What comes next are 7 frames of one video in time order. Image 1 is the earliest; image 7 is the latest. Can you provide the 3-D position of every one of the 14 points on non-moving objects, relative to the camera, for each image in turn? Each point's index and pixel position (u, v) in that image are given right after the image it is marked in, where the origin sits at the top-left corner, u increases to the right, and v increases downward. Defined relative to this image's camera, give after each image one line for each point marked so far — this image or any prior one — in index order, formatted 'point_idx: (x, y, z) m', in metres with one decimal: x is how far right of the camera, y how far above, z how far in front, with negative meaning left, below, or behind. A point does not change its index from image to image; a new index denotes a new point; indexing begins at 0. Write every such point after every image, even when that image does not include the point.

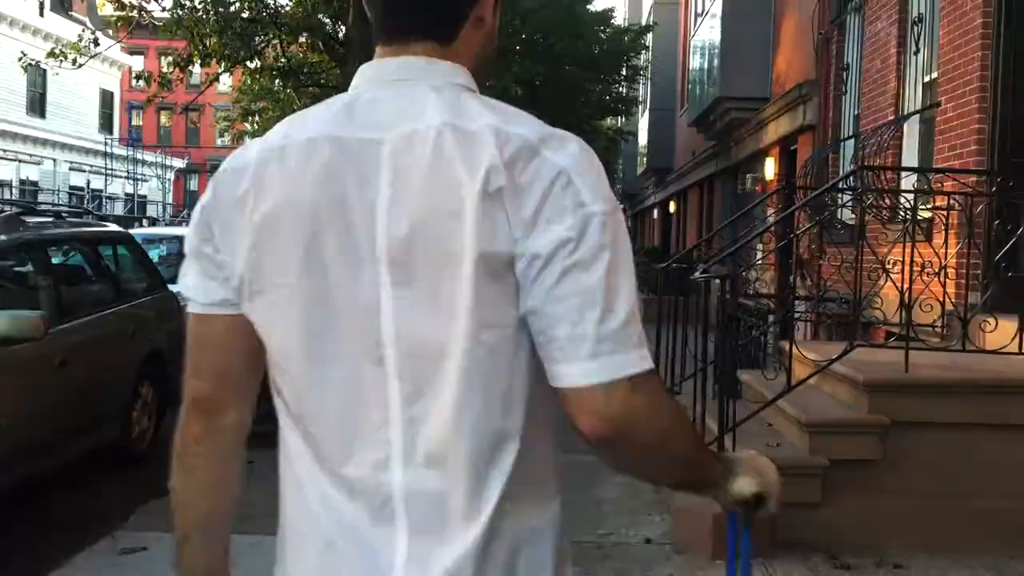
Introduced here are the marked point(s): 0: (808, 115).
0: (+3.2, +1.9, +10.3) m
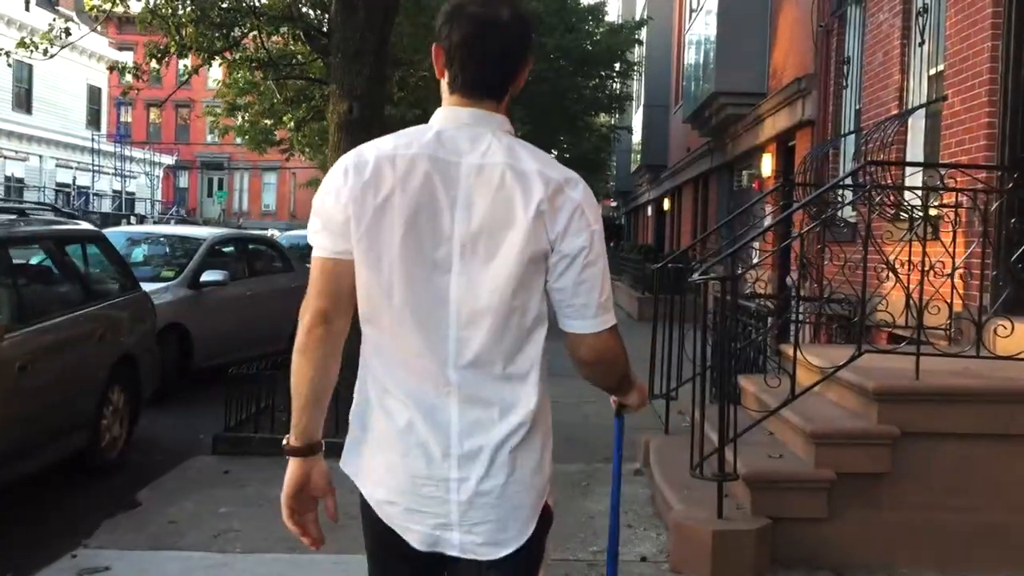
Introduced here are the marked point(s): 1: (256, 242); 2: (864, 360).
0: (+3.1, +1.9, +10.0) m
1: (-2.9, +0.5, +10.6) m
2: (+1.8, -0.4, +5.0) m
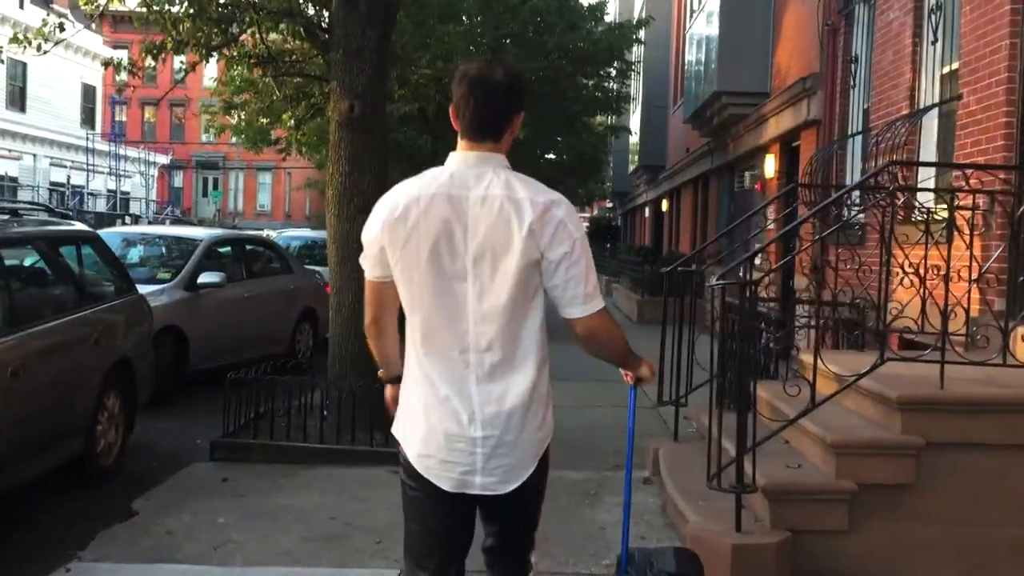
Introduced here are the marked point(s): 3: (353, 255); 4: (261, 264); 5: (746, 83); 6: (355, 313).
0: (+3.1, +1.8, +9.9) m
1: (-2.8, +0.5, +10.5) m
2: (+1.9, -0.4, +4.8) m
3: (-1.2, +0.2, +6.8) m
4: (-2.7, +0.3, +10.4) m
5: (+3.1, +2.7, +12.5) m
6: (-1.1, -0.2, +6.8) m
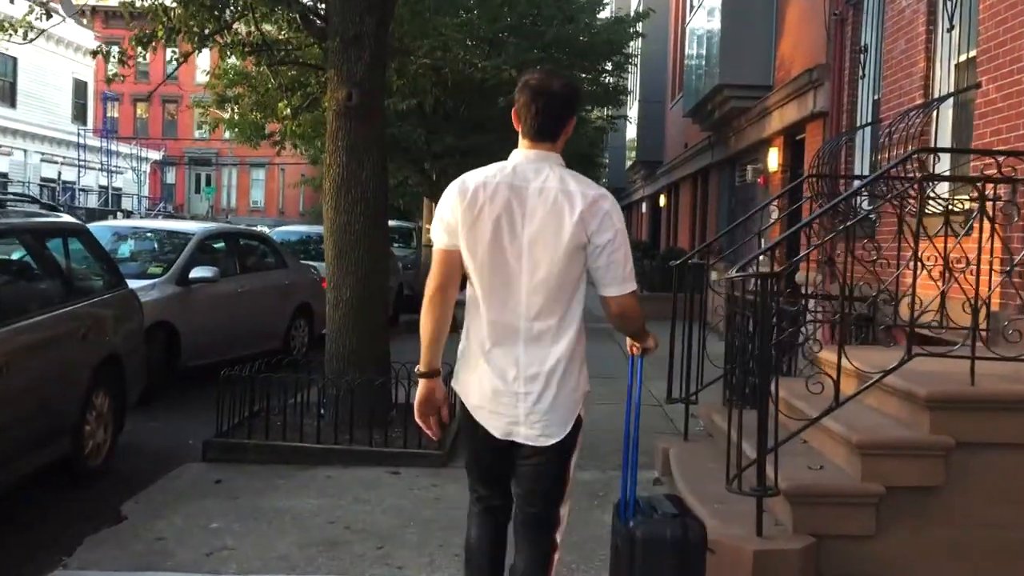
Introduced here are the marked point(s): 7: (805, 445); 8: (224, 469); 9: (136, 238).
0: (+3.1, +1.9, +9.7) m
1: (-2.8, +0.5, +10.2) m
2: (+1.9, -0.4, +4.6) m
3: (-1.1, +0.3, +6.6) m
4: (-2.7, +0.3, +10.2) m
5: (+3.1, +2.7, +12.3) m
6: (-1.1, -0.1, +6.6) m
7: (+1.4, -0.8, +4.6) m
8: (-1.8, -1.1, +5.8) m
9: (-3.7, +0.5, +9.4) m
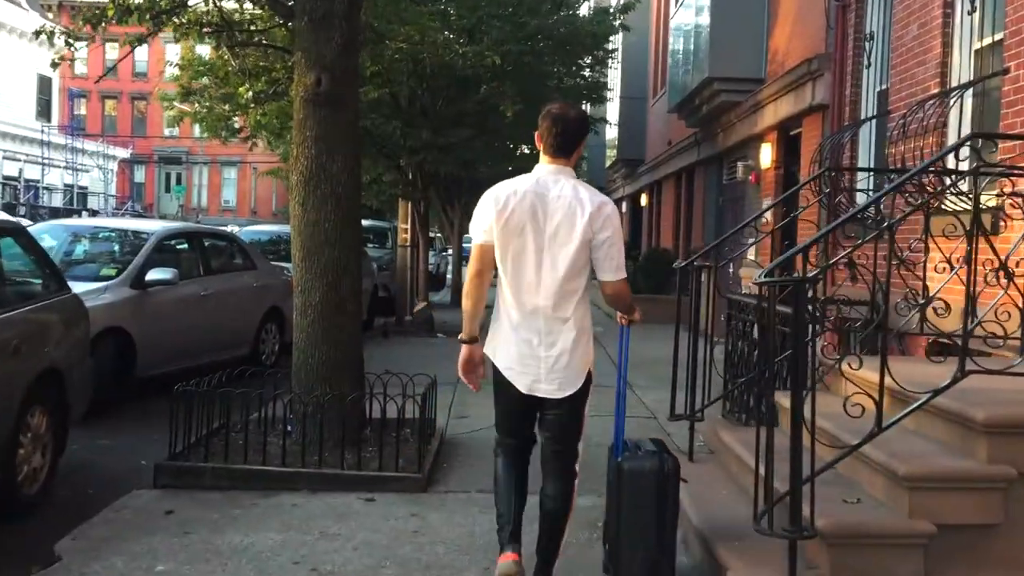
0: (+3.0, +1.9, +9.2) m
1: (-3.0, +0.5, +9.6) m
2: (+1.9, -0.4, +4.1) m
3: (-1.2, +0.3, +6.0) m
4: (-2.9, +0.3, +9.5) m
5: (+2.8, +2.7, +11.8) m
6: (-1.2, -0.2, +6.0) m
7: (+1.4, -0.8, +4.0) m
8: (-1.8, -1.1, +5.2) m
9: (-3.9, +0.5, +8.7) m
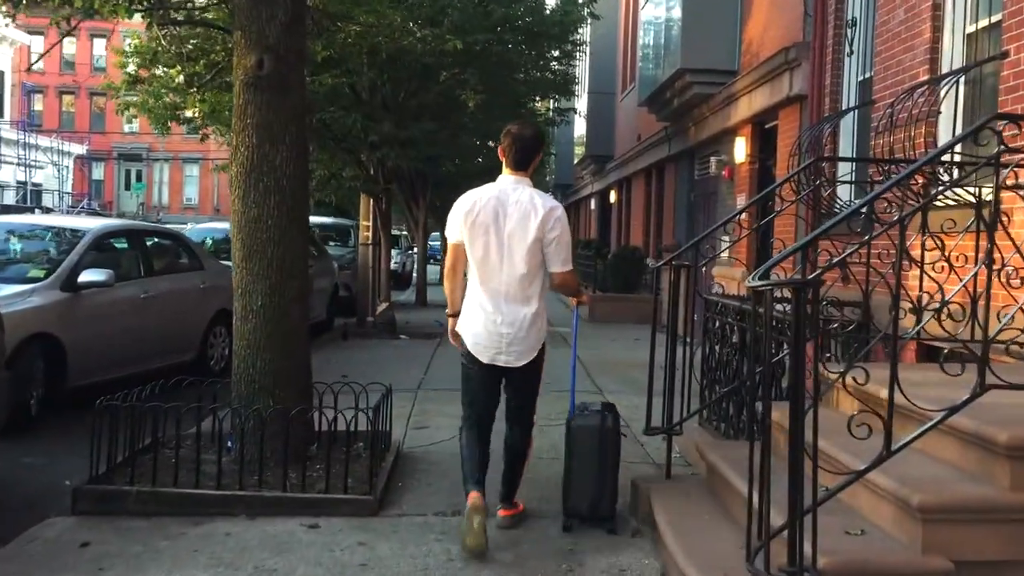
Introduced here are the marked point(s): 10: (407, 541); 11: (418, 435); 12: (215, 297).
0: (+2.6, +1.9, +8.8) m
1: (-3.4, +0.5, +9.0) m
2: (+1.7, -0.4, +3.6) m
3: (-1.5, +0.2, +5.5) m
4: (-3.3, +0.3, +8.9) m
5: (+2.4, +2.7, +11.4) m
6: (-1.4, -0.2, +5.5) m
7: (+1.2, -0.8, +3.6) m
8: (-2.0, -1.2, +4.6) m
9: (-4.2, +0.4, +8.0) m
10: (-0.5, -1.2, +4.5) m
11: (-0.6, -1.0, +6.5) m
12: (-3.0, -0.1, +9.4) m
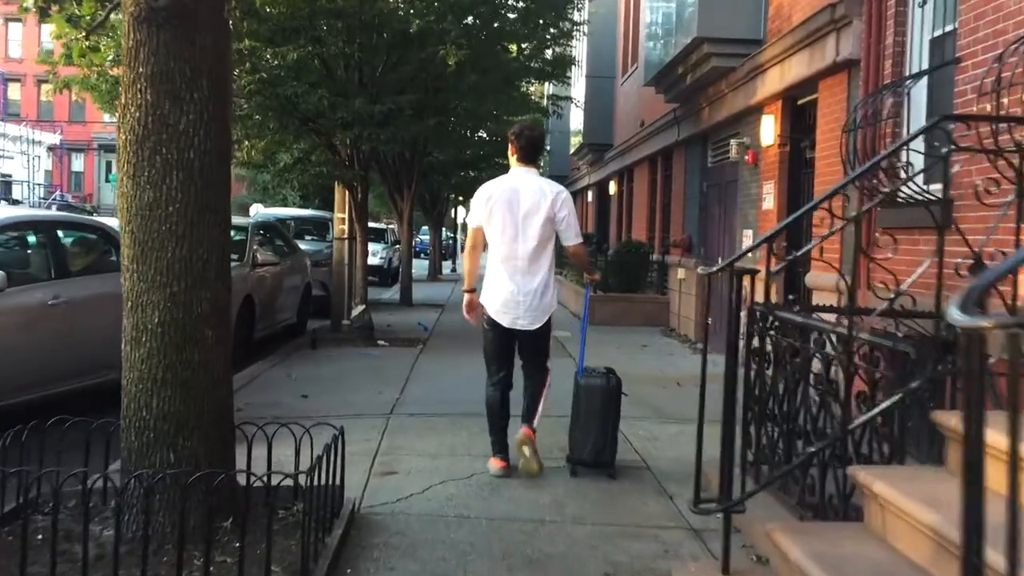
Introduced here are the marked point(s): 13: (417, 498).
0: (+2.6, +1.8, +7.3) m
1: (-3.4, +0.5, +7.5) m
2: (+1.7, -0.5, +2.2) m
3: (-1.5, +0.2, +4.0) m
4: (-3.3, +0.2, +7.4) m
5: (+2.3, +2.7, +9.9) m
6: (-1.5, -0.2, +4.0) m
7: (+1.2, -0.9, +2.1) m
8: (-2.1, -1.2, +3.1) m
9: (-4.2, +0.4, +6.5) m
10: (-0.5, -1.2, +3.0) m
11: (-0.7, -1.1, +5.1) m
12: (-3.0, -0.1, +7.9) m
13: (-0.5, -1.1, +4.8) m
